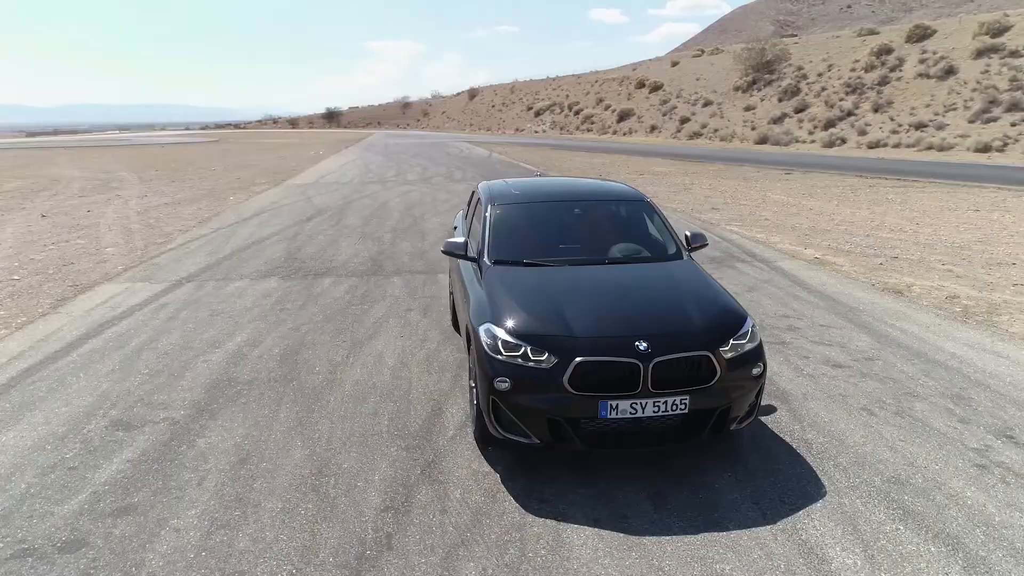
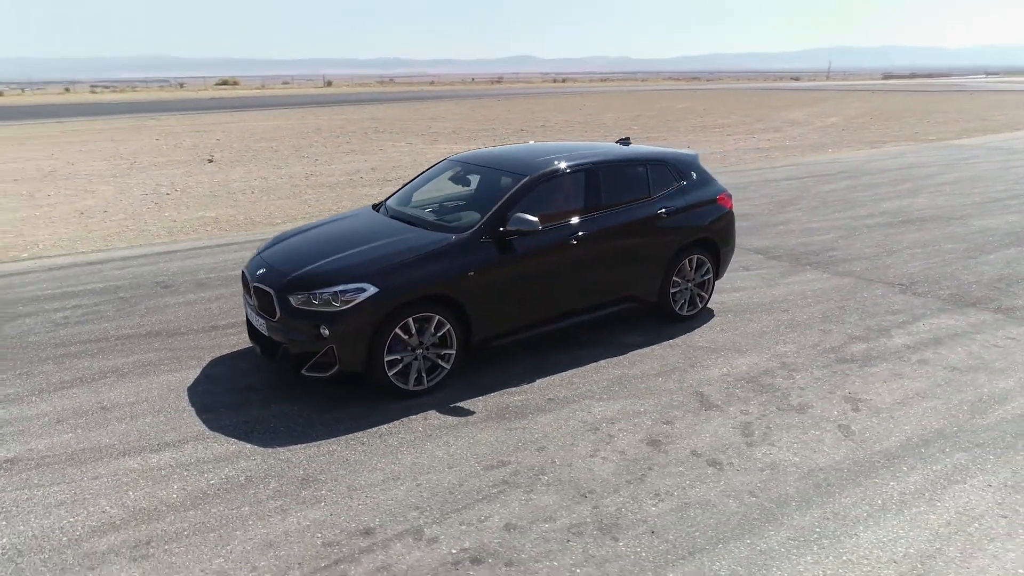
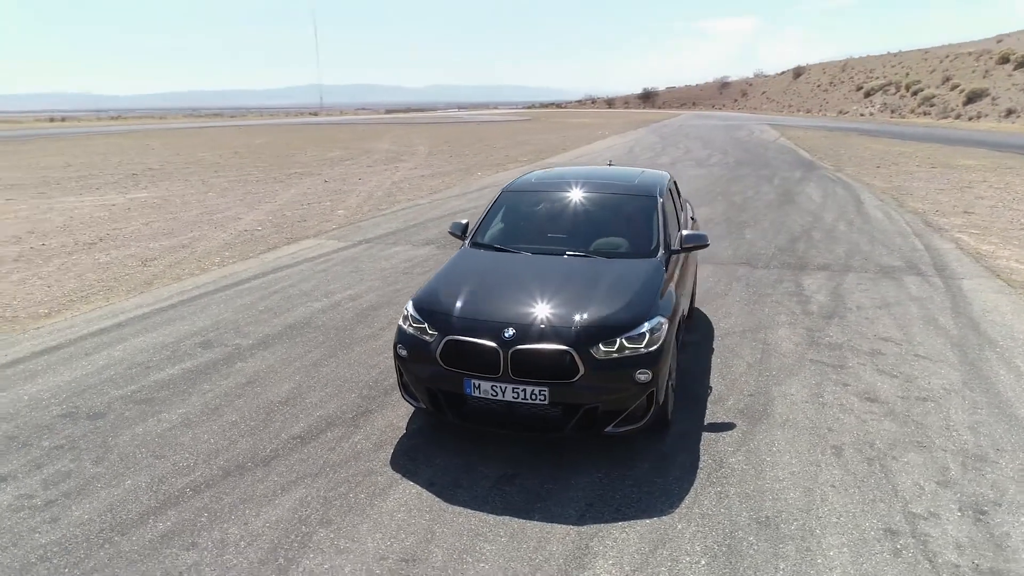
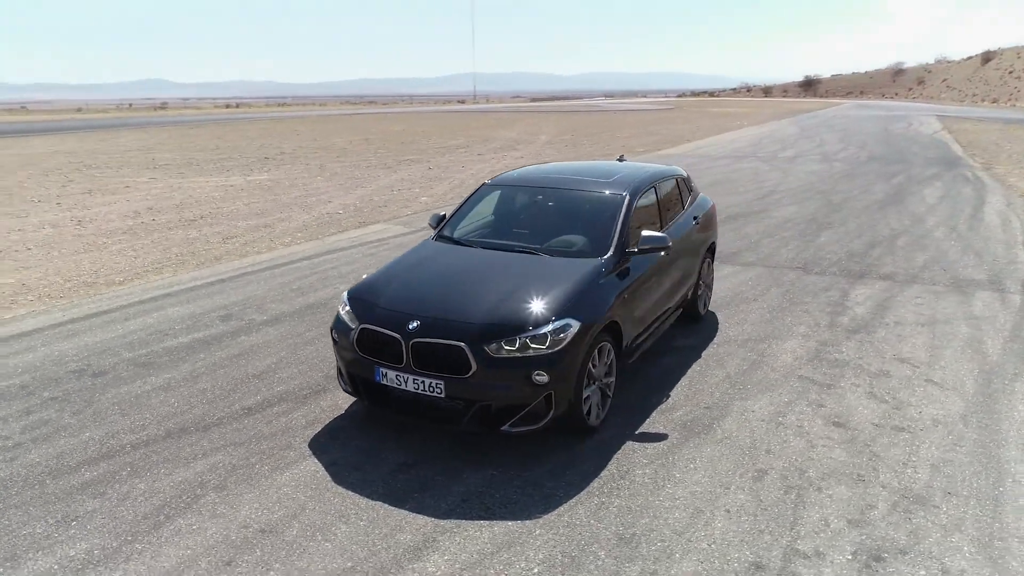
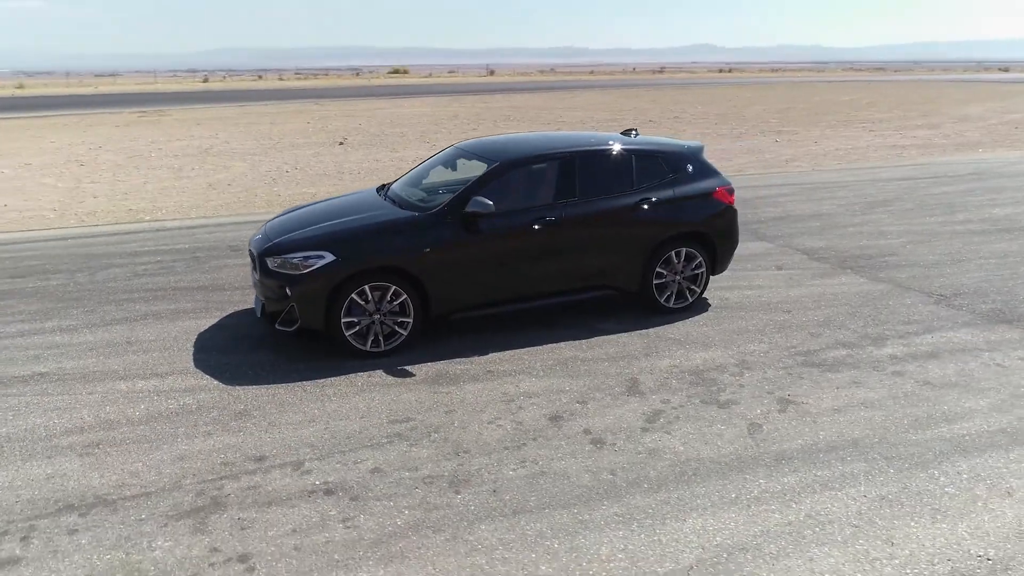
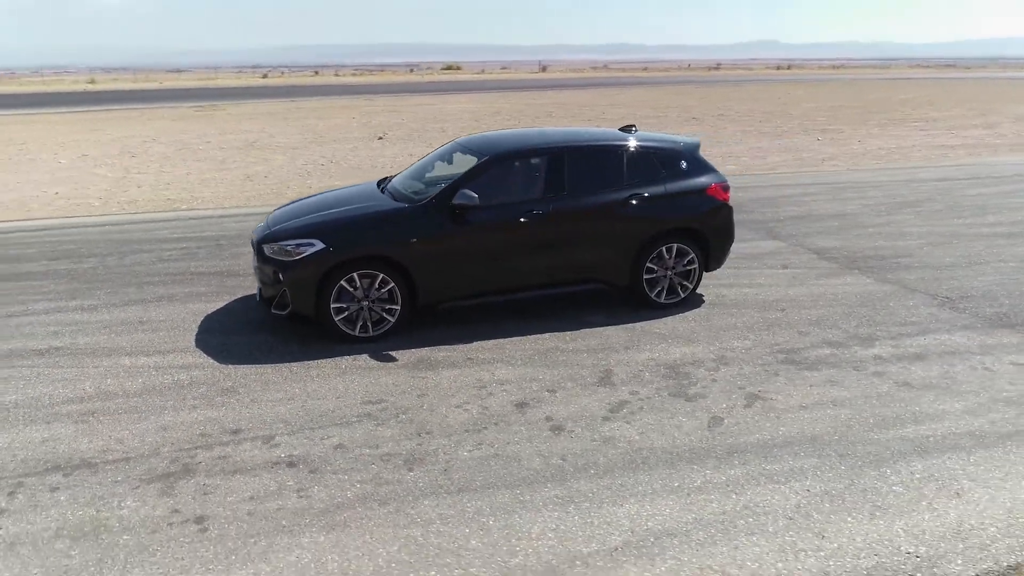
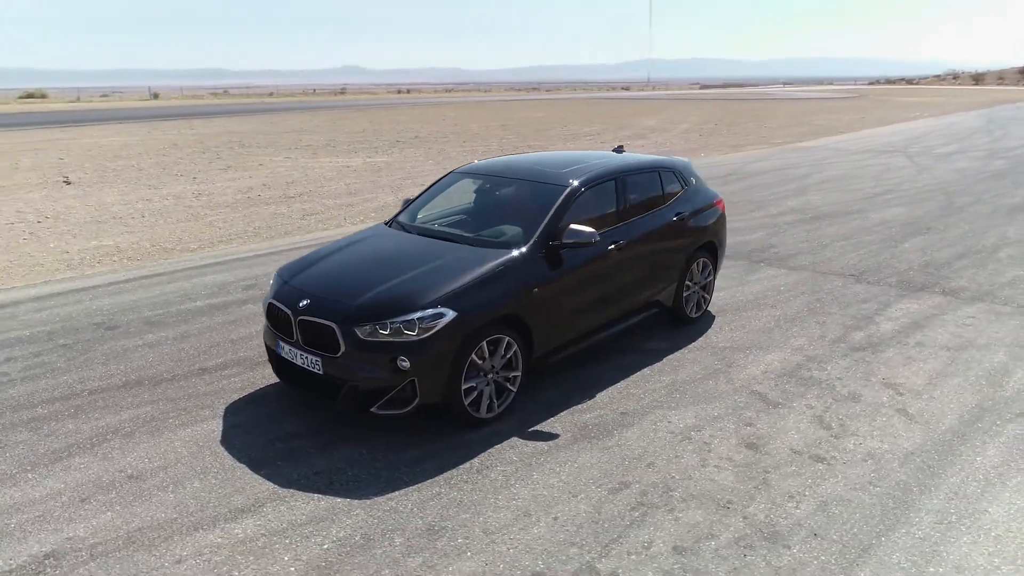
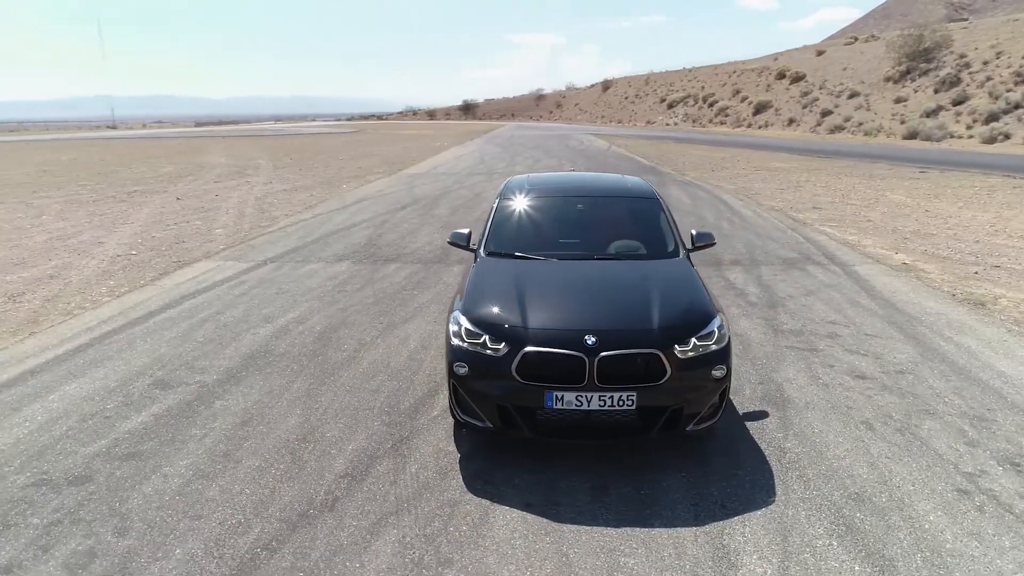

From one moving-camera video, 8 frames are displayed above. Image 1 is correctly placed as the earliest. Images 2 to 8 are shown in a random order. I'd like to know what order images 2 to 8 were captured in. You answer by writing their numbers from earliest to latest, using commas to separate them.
8, 3, 4, 7, 2, 5, 6
